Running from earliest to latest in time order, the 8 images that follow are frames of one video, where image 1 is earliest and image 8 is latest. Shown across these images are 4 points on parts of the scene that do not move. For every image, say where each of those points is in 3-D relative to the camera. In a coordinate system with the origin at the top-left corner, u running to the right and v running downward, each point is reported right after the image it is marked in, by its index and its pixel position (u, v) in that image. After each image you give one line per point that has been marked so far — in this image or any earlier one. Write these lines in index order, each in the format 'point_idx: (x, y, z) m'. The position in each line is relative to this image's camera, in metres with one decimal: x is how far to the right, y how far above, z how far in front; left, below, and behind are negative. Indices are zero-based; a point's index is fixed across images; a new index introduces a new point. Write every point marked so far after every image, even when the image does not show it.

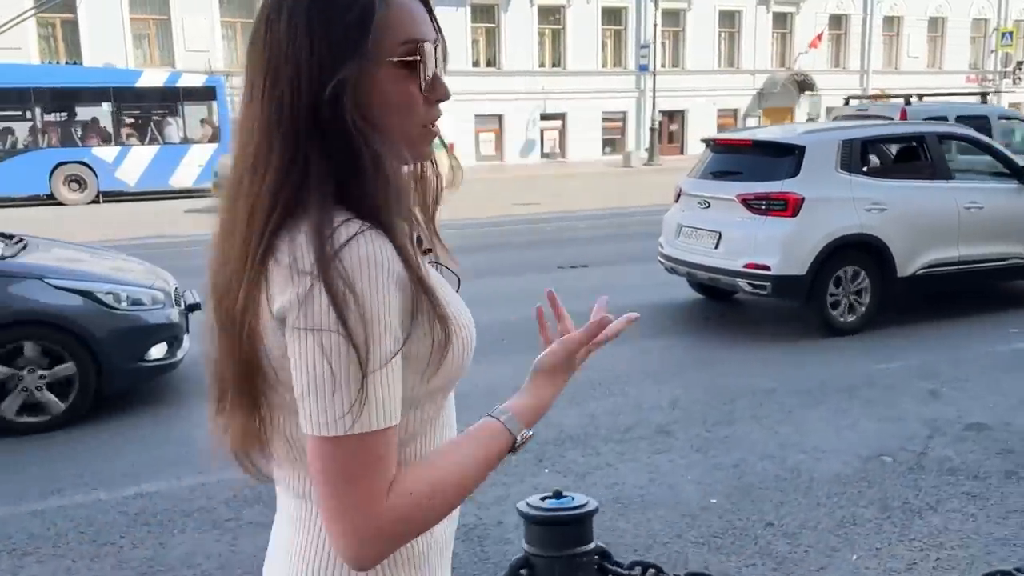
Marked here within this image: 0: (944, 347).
0: (+3.2, -0.4, +6.9) m
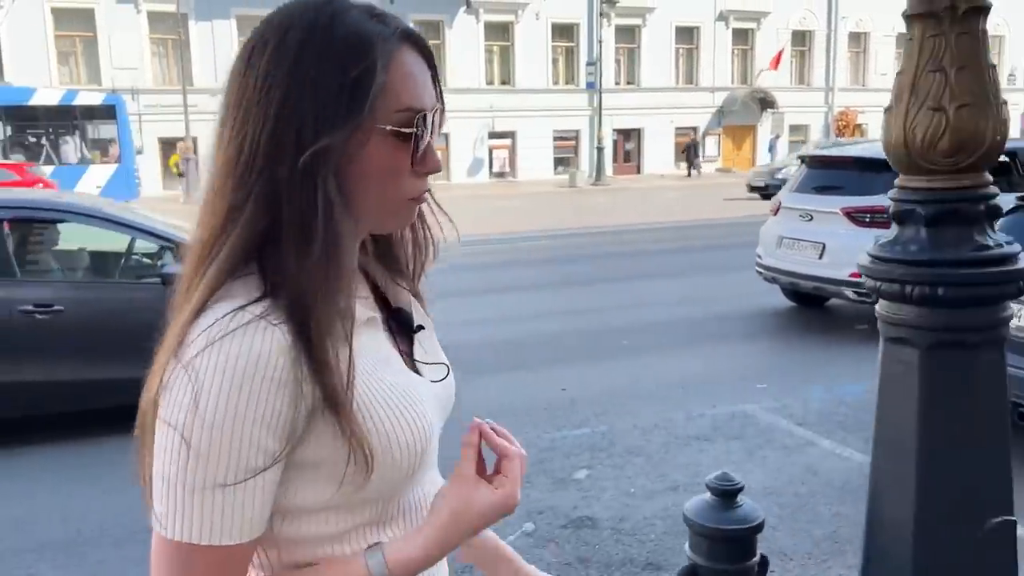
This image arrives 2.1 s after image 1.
0: (+1.0, -0.8, +6.0) m
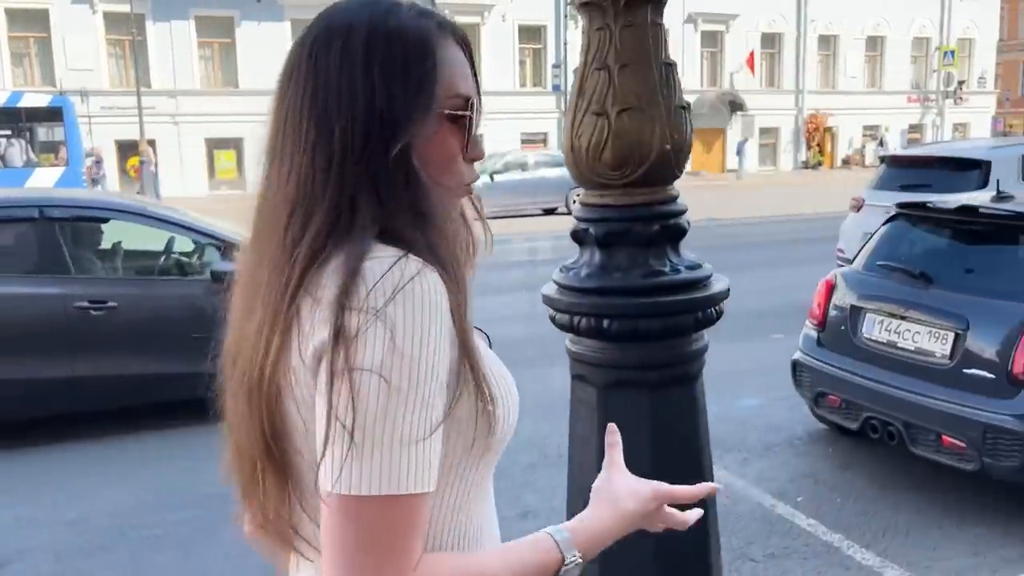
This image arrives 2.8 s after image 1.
0: (+0.2, -0.8, +5.8) m
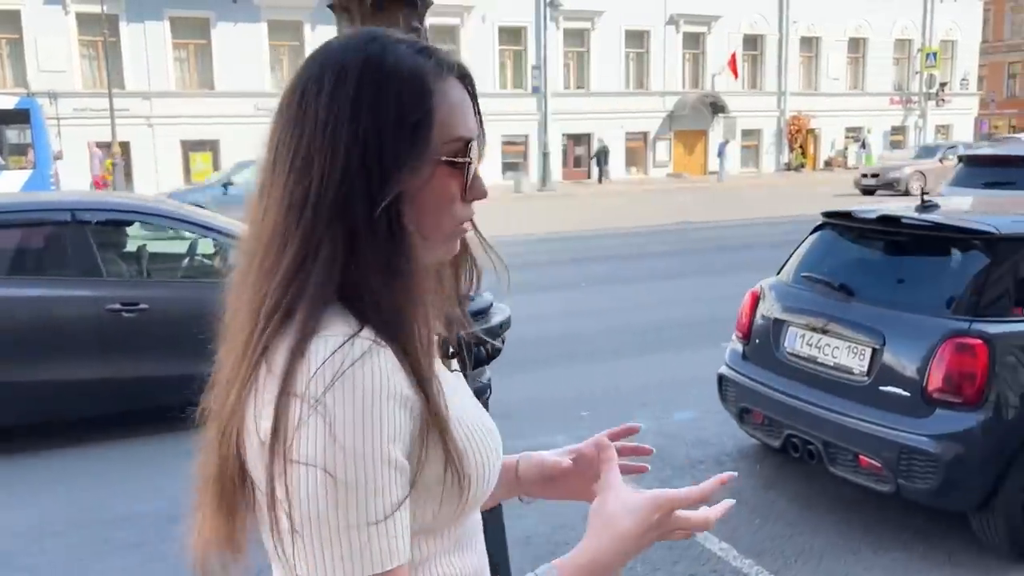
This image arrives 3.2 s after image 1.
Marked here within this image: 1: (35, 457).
0: (-0.2, -0.9, +5.6) m
1: (-2.9, -1.0, +5.6) m
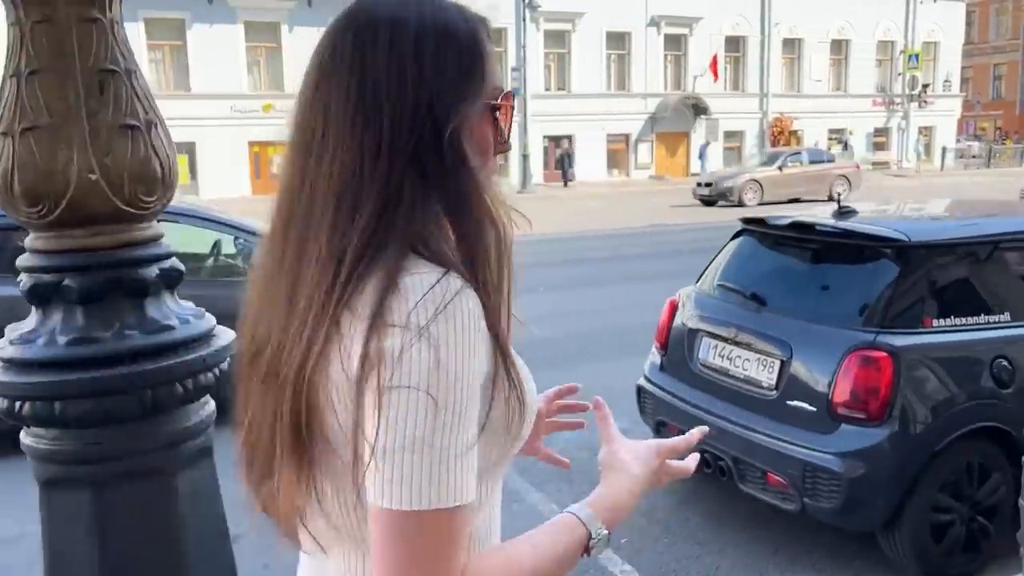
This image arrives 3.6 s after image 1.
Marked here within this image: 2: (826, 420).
0: (-0.7, -0.9, +5.4) m
1: (-3.3, -1.1, +5.4) m
2: (+1.2, -0.5, +3.6) m
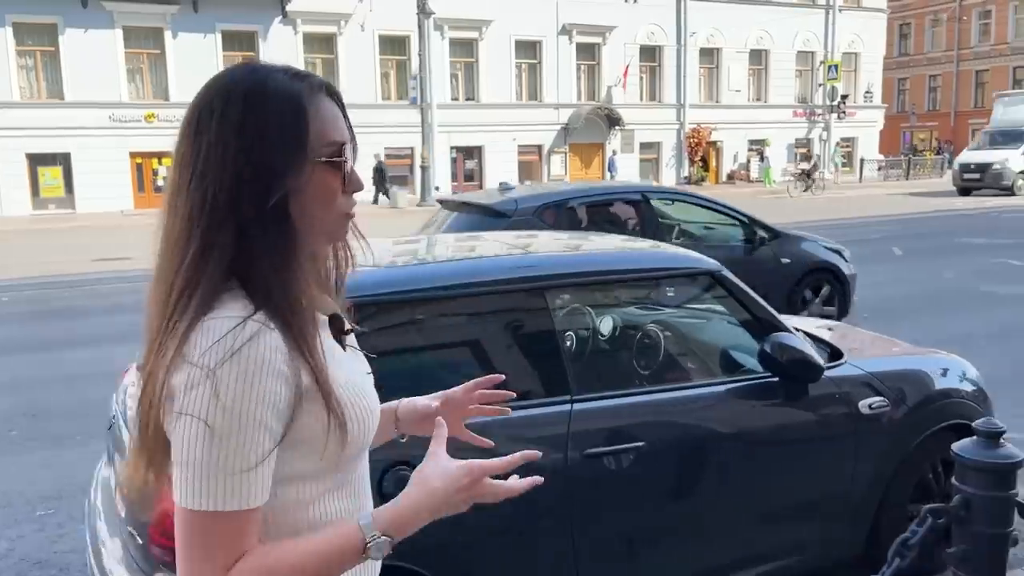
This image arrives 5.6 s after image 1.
0: (-2.9, -1.2, +4.3) m
1: (-5.6, -1.3, +4.2) m
2: (-1.0, -0.7, +2.6) m
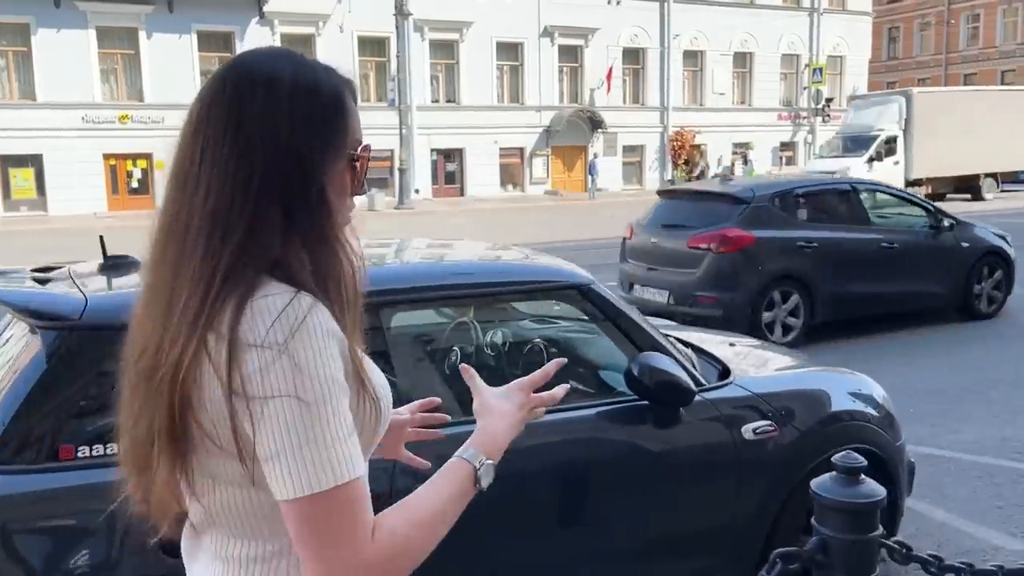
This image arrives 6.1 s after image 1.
0: (-3.5, -1.2, +4.0) m
1: (-6.1, -1.4, +3.9) m
2: (-1.5, -0.8, +2.3) m
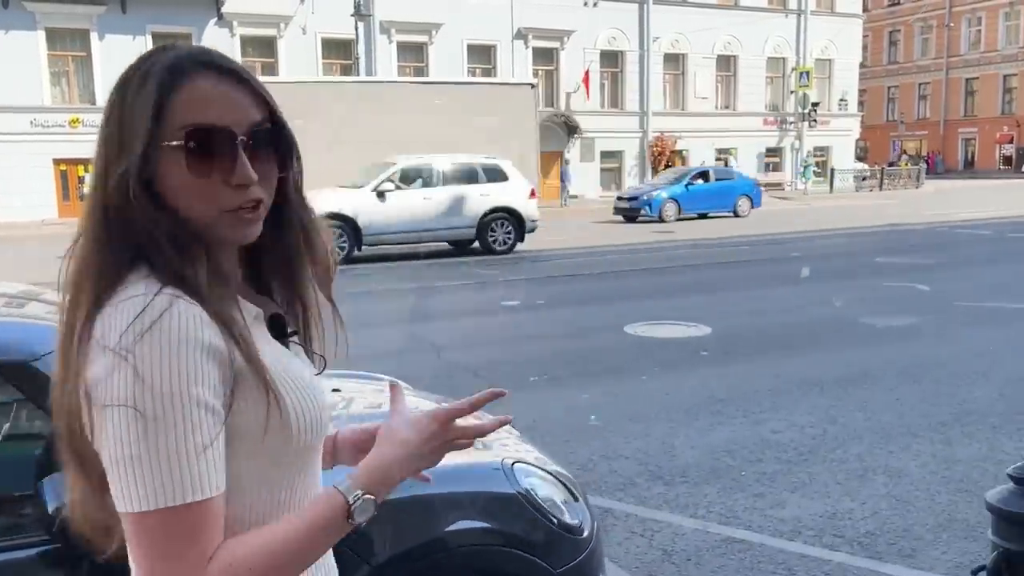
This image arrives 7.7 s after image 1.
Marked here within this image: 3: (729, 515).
0: (-4.8, -1.4, +3.1) m
1: (-7.5, -1.6, +3.0) m
2: (-2.9, -1.0, +1.4) m
3: (+1.1, -1.1, +4.5) m
